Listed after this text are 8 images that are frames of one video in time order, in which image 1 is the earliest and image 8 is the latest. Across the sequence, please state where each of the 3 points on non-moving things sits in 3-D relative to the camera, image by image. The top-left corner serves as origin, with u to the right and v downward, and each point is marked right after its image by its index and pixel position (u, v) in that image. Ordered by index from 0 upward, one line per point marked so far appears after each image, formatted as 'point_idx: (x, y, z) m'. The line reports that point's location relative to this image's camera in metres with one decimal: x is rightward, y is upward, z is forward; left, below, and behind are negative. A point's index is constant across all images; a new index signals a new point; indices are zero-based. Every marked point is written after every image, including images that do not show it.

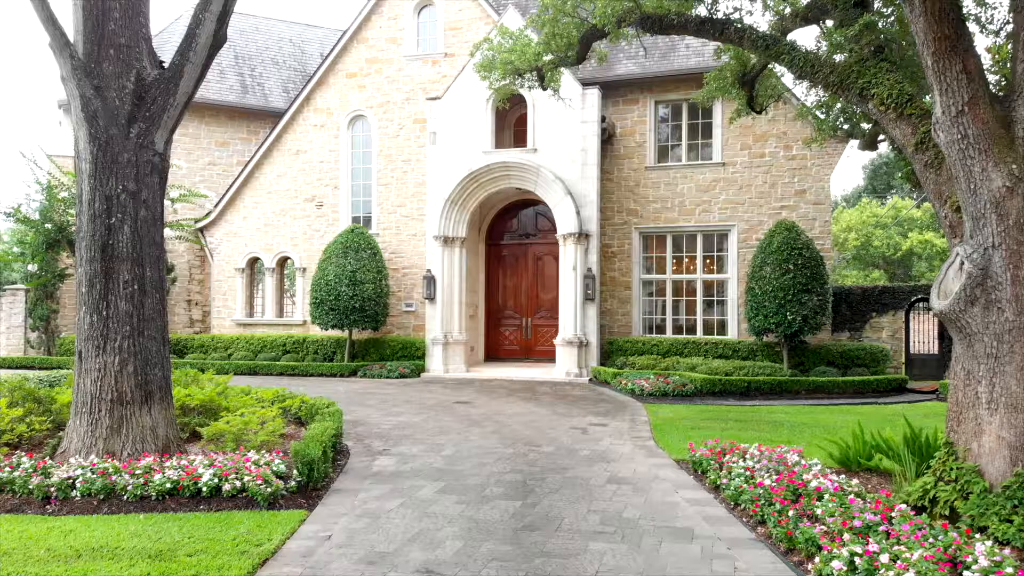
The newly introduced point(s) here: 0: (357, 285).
0: (-2.9, +0.1, +15.3) m
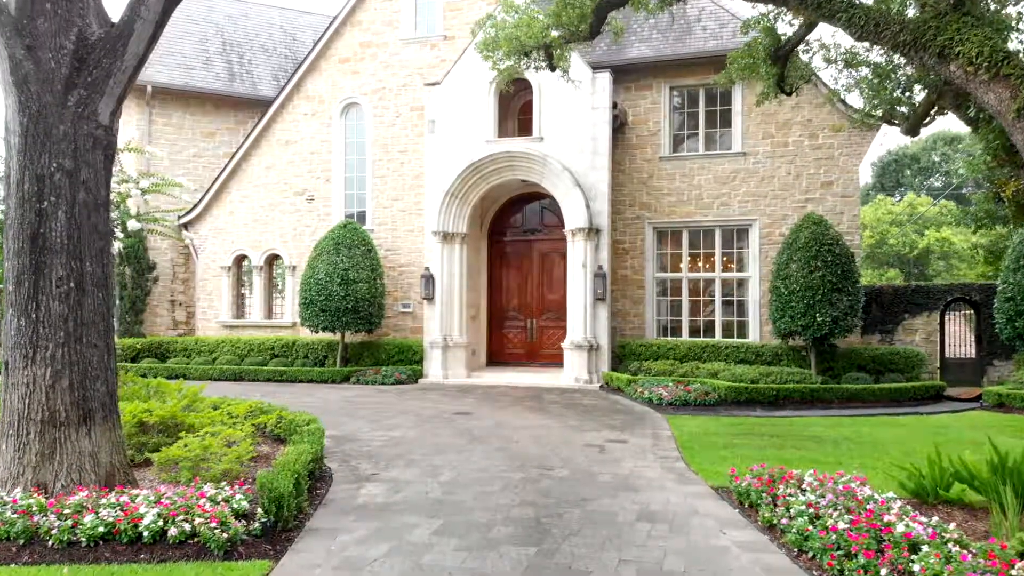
0: (-2.8, +0.1, +14.2) m
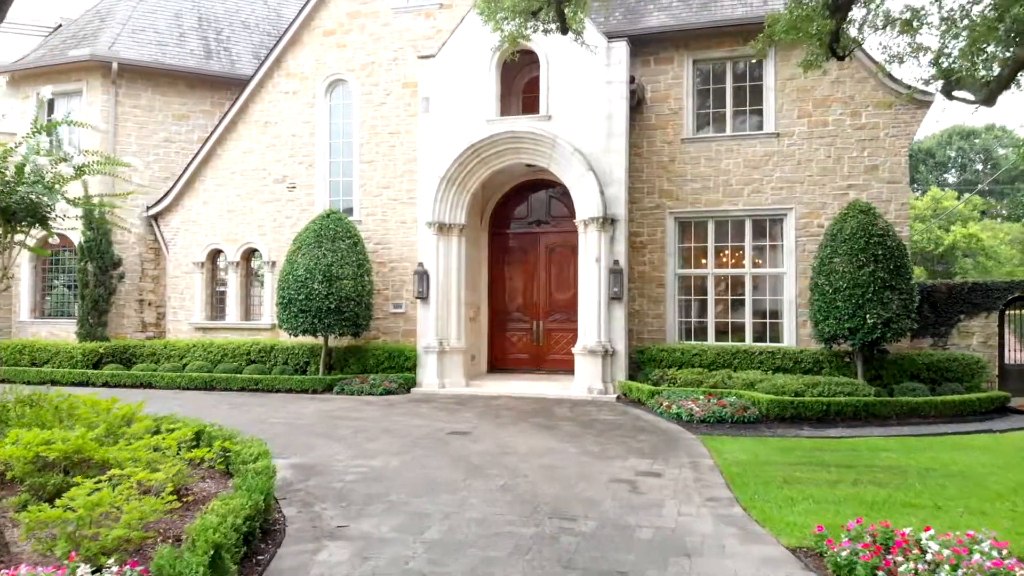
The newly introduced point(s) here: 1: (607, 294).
0: (-2.7, +0.1, +12.6) m
1: (+1.4, -0.1, +12.1) m
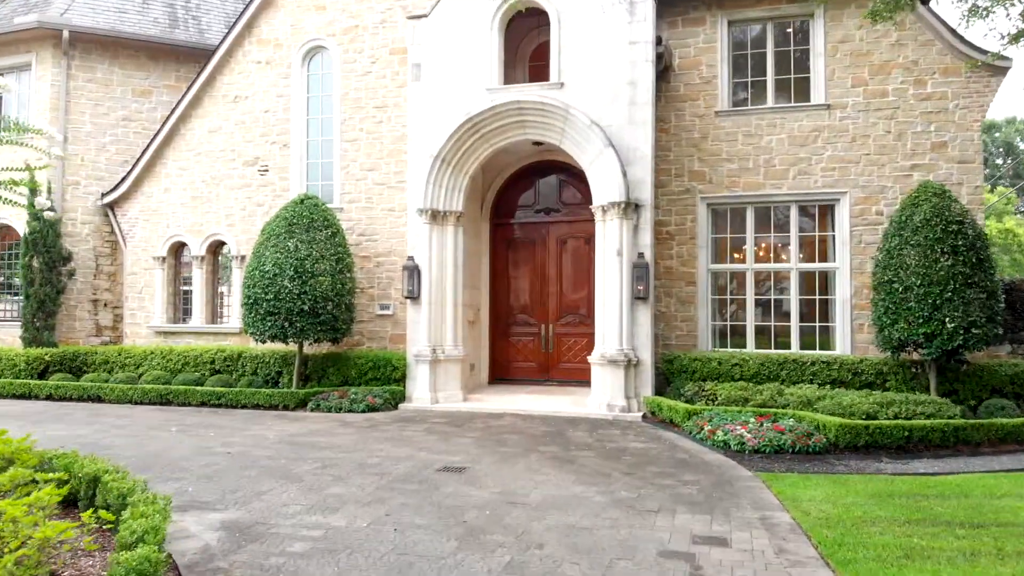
0: (-2.7, +0.1, +10.6) m
1: (+1.4, -0.1, +10.1) m
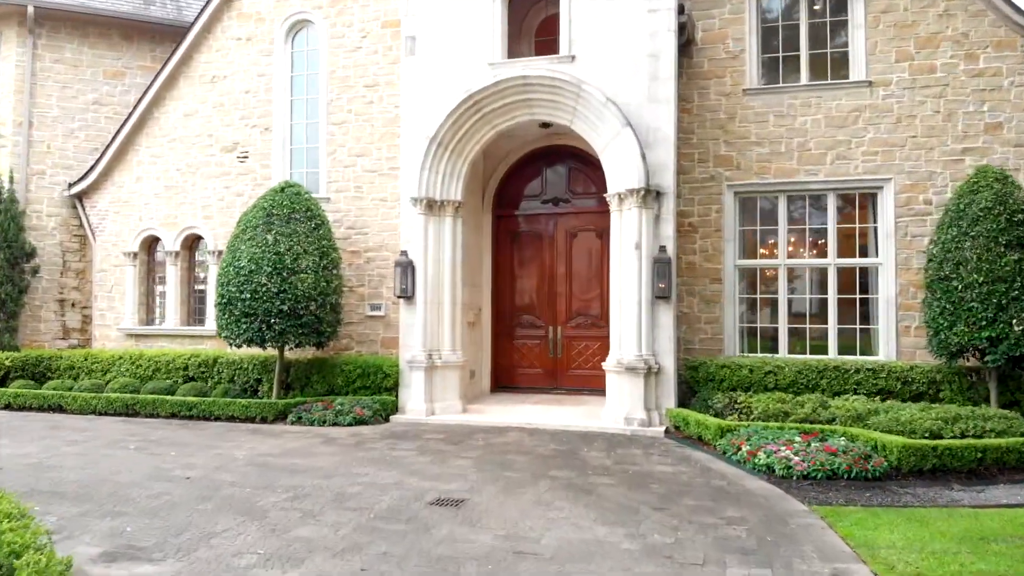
0: (-2.6, +0.1, +9.5) m
1: (+1.5, 0.0, +9.0) m
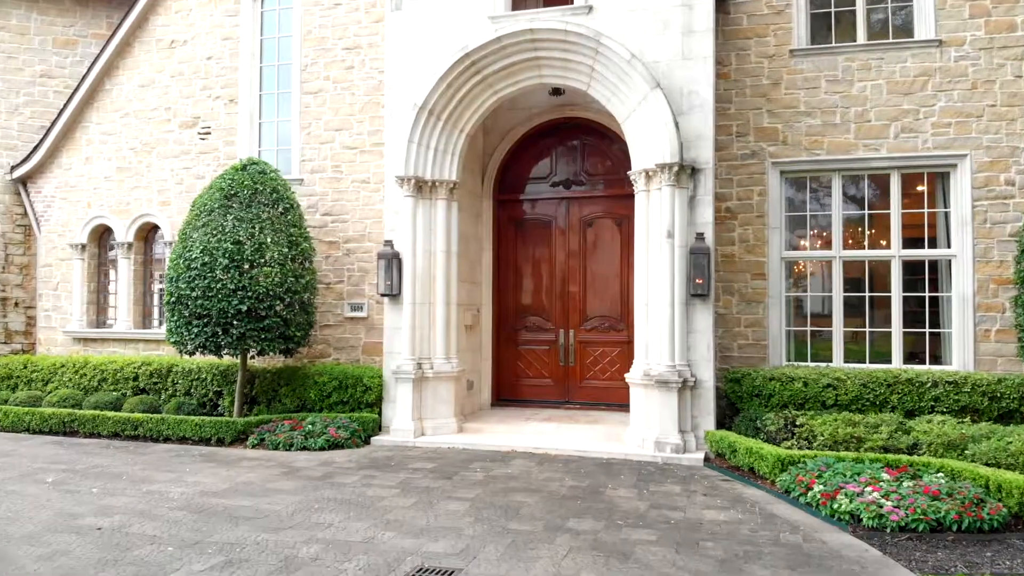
0: (-2.6, +0.2, +7.9) m
1: (+1.6, 0.0, +7.4) m
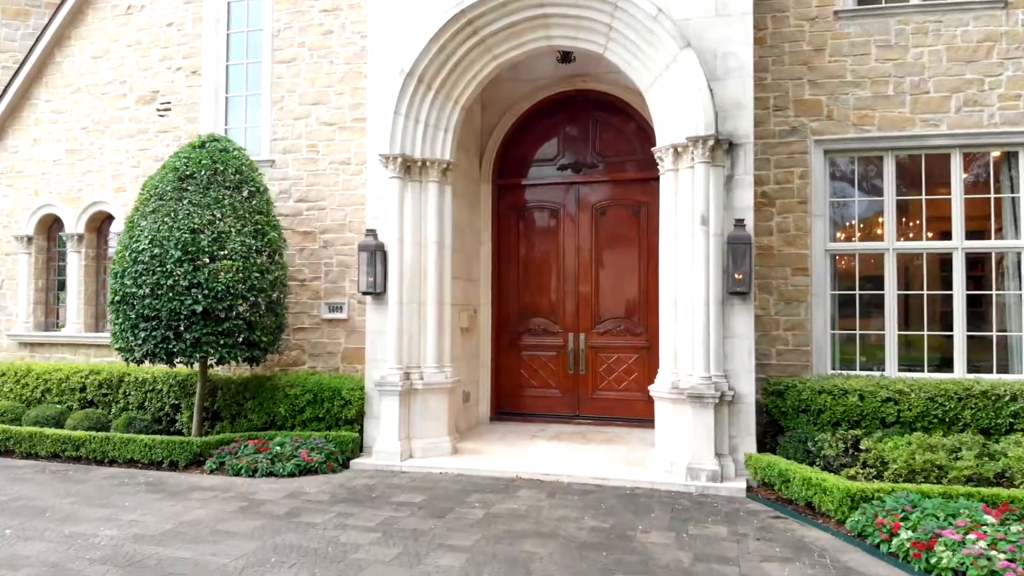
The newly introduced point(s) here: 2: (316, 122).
0: (-2.5, +0.2, +6.7) m
1: (+1.6, 0.0, +6.3) m
2: (-1.9, +1.6, +8.0) m
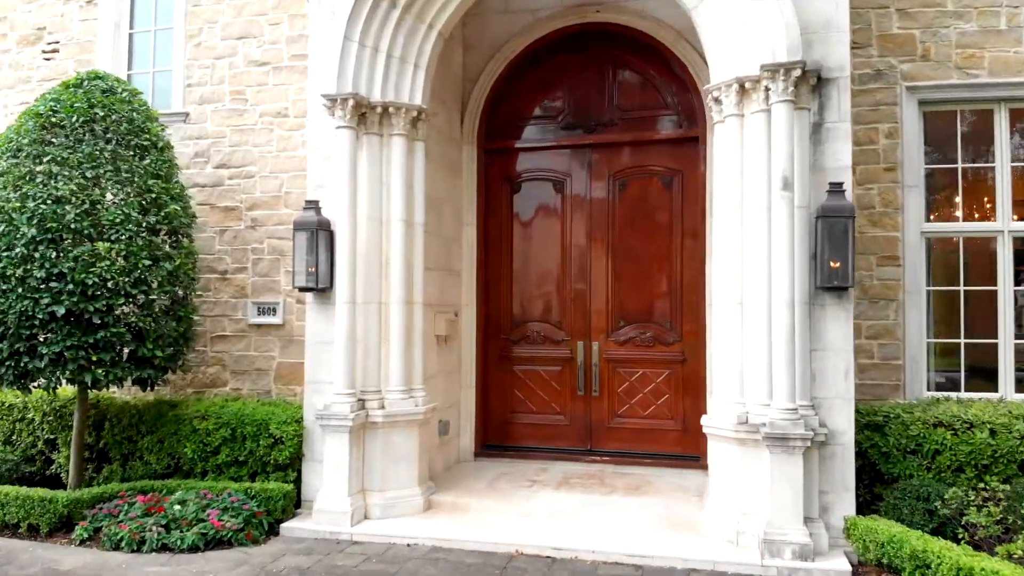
0: (-2.6, +0.2, +4.8) m
1: (+1.6, +0.1, +4.4) m
2: (-1.9, +1.6, +6.1) m
